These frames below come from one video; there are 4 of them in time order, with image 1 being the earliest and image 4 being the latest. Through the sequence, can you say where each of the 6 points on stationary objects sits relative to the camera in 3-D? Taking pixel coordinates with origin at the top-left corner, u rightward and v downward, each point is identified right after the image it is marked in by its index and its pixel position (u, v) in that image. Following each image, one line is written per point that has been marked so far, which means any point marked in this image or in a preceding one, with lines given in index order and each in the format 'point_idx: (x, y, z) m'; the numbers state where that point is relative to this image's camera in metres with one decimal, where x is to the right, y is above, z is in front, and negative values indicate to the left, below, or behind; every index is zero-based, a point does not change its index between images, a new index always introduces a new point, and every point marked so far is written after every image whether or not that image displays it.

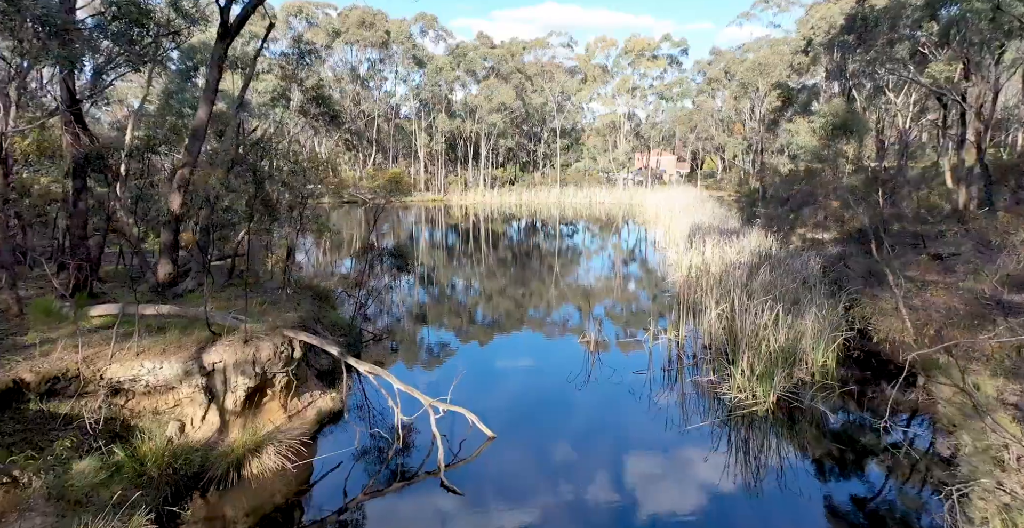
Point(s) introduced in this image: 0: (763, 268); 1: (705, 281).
0: (+4.0, 0.0, +10.0) m
1: (+3.0, -0.3, +9.8) m
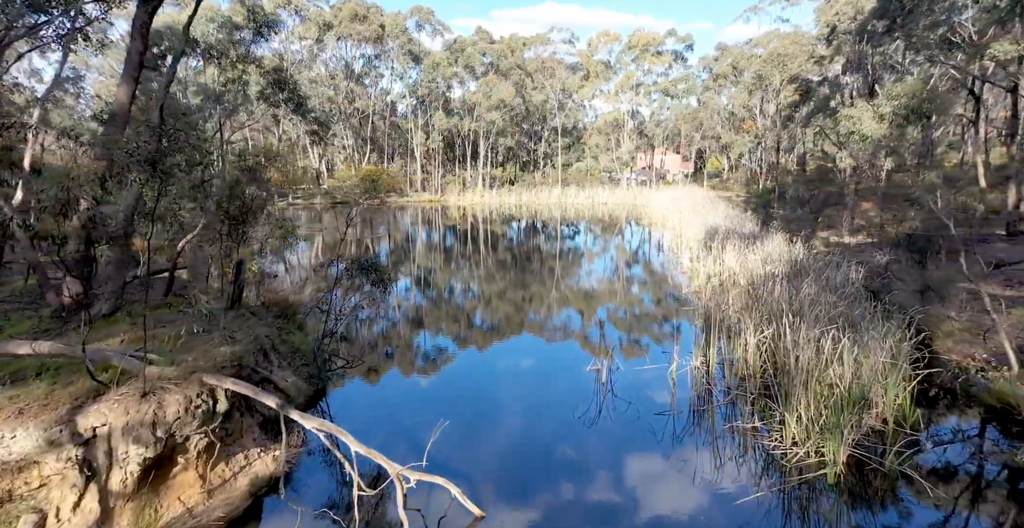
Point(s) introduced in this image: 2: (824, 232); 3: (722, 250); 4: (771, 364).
0: (+3.9, -0.2, +8.6) m
1: (+3.0, -0.4, +8.4) m
2: (+7.4, +0.7, +15.4) m
3: (+4.4, +0.3, +13.5) m
4: (+2.6, -1.0, +6.4) m
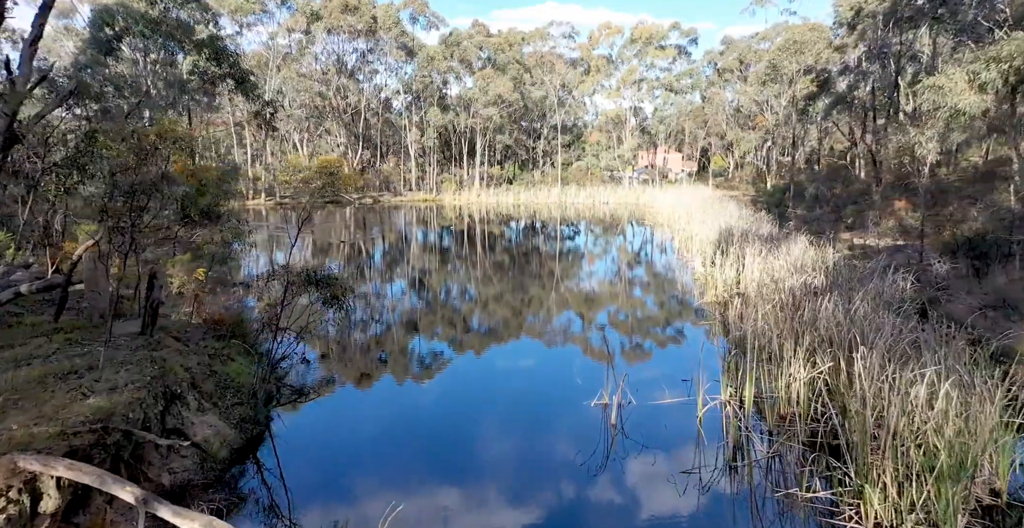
0: (+3.8, -0.3, +7.2) m
1: (+2.9, -0.5, +7.0) m
2: (+7.3, +0.6, +14.0) m
3: (+4.3, +0.2, +12.1) m
4: (+2.4, -1.1, +4.9) m
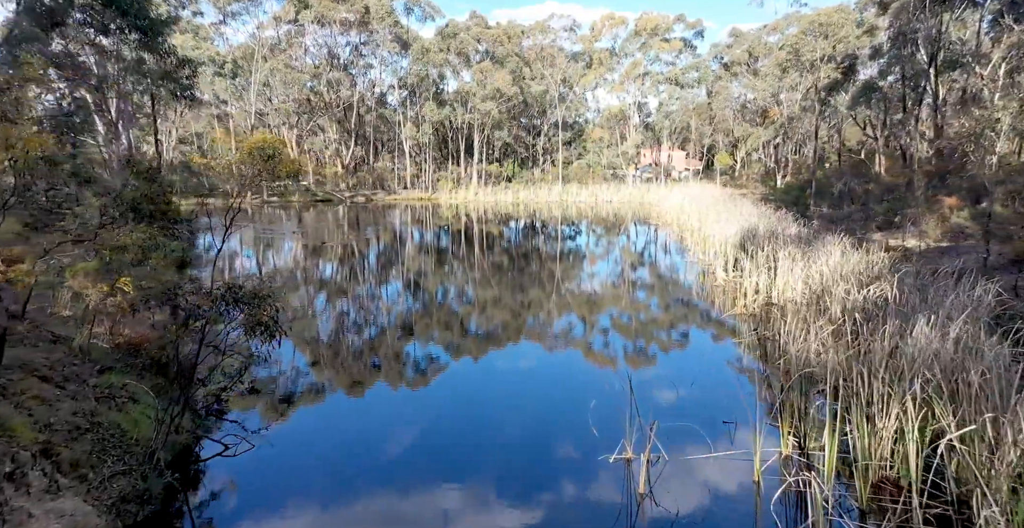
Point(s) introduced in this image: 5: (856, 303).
0: (+3.8, -0.4, +5.7) m
1: (+2.8, -0.6, +5.5) m
2: (+7.2, +0.5, +12.4) m
3: (+4.2, +0.1, +10.5) m
4: (+2.4, -1.2, +3.4) m
5: (+3.4, -0.4, +6.5) m
